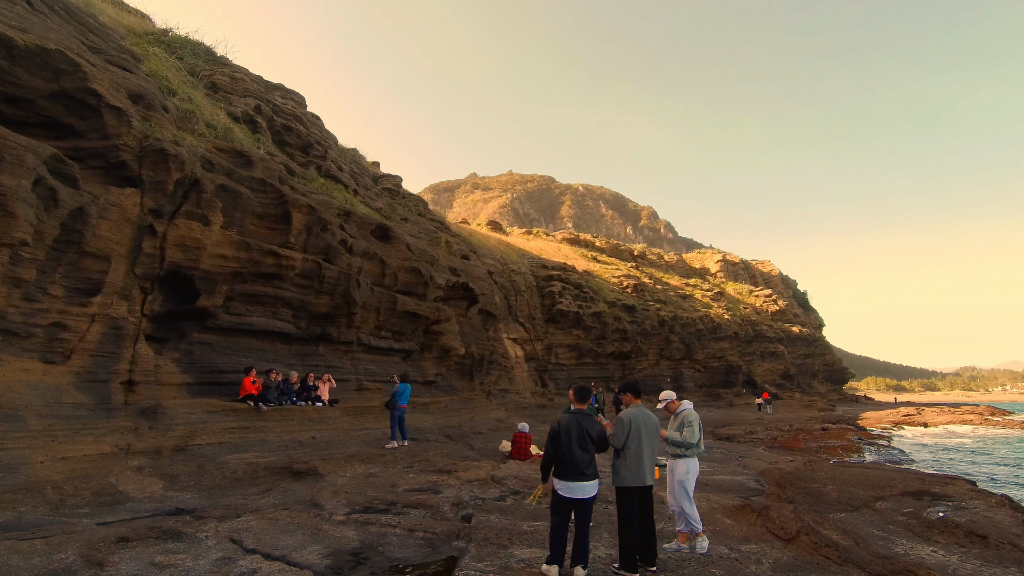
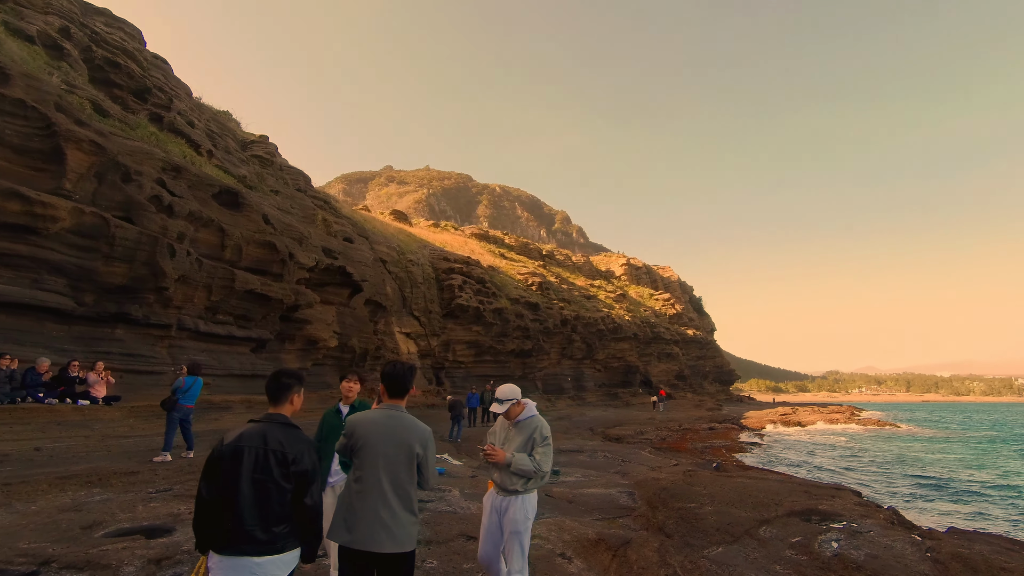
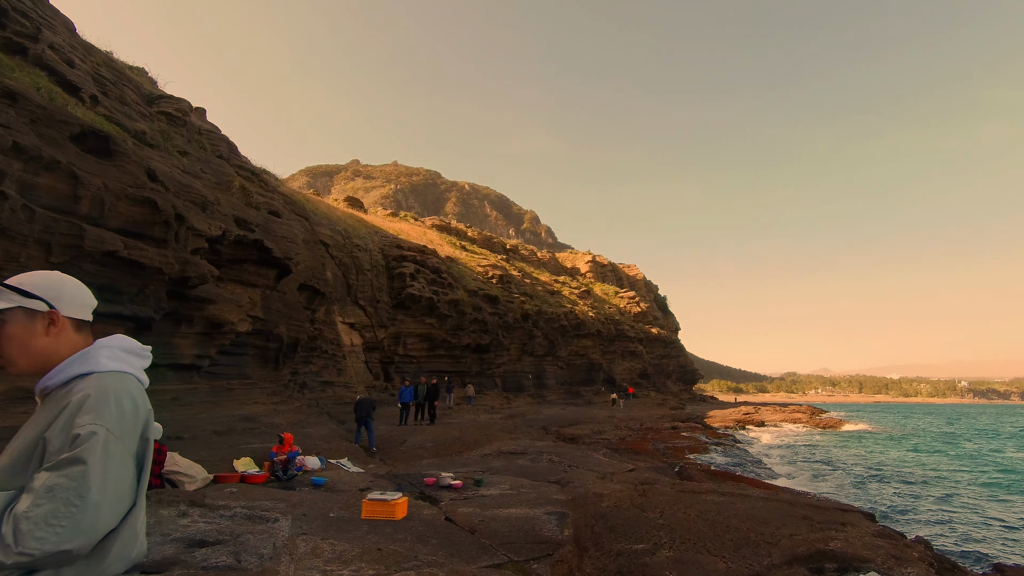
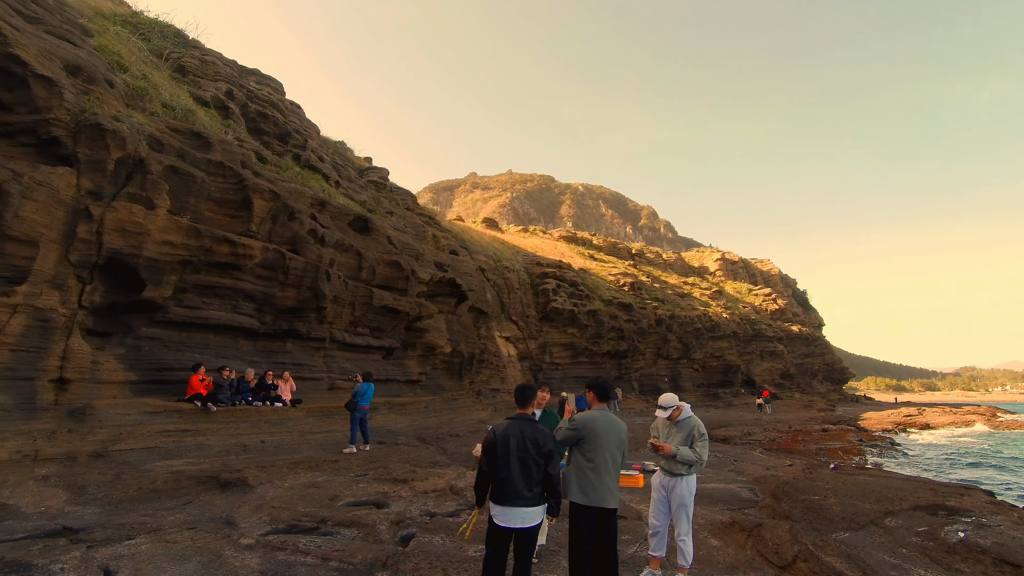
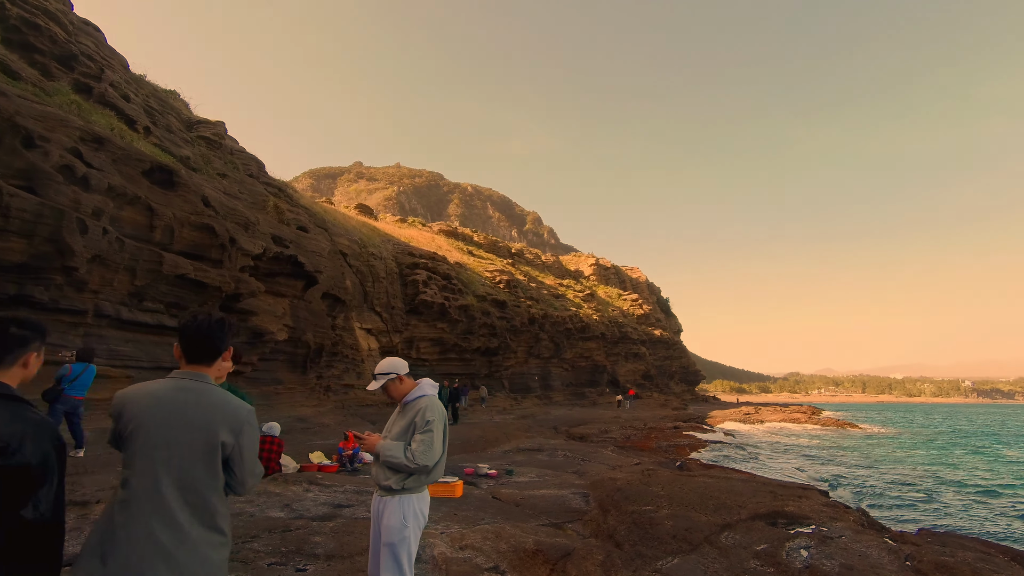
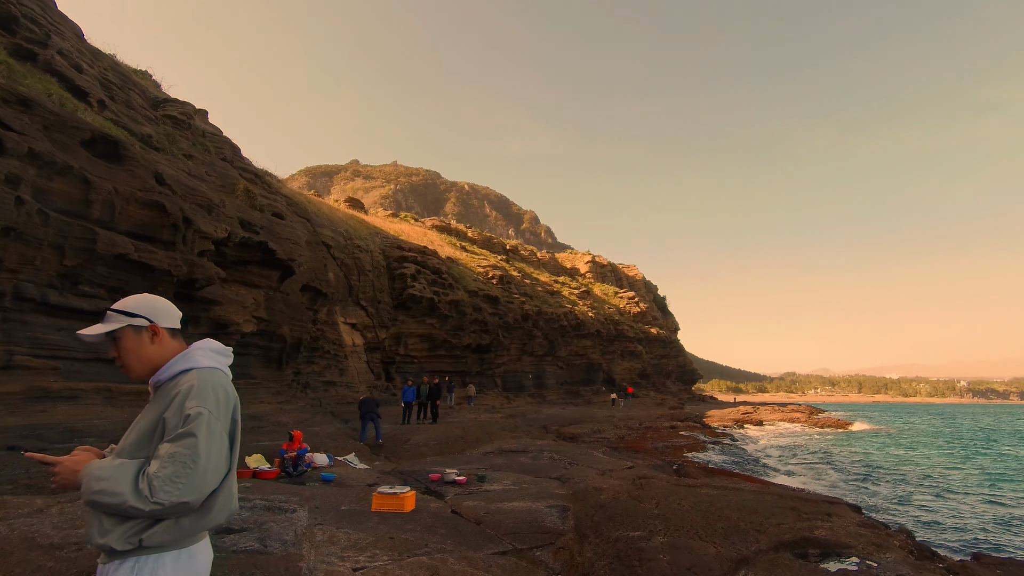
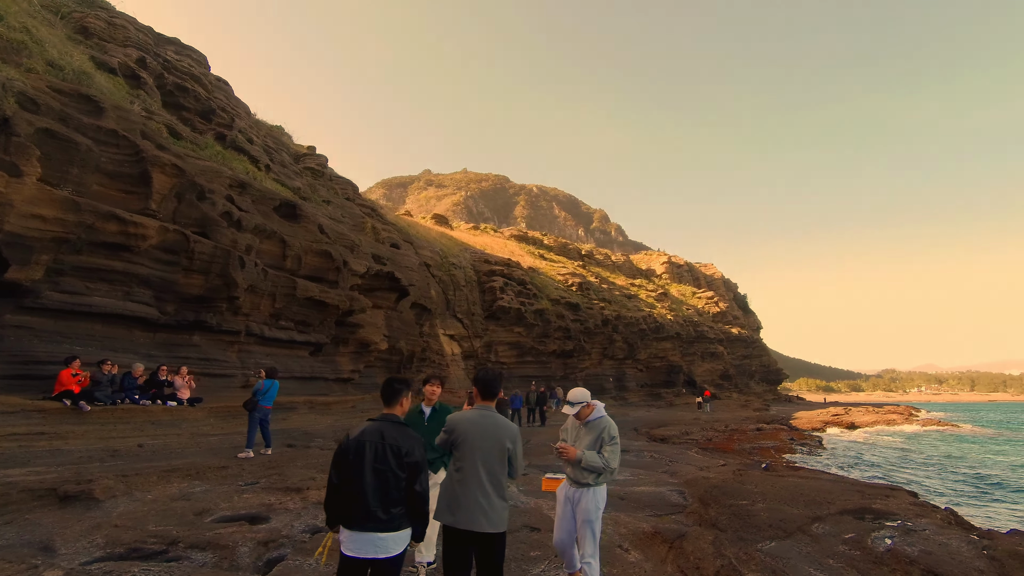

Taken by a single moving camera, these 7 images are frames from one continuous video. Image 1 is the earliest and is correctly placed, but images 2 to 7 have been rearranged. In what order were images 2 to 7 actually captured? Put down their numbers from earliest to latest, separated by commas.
4, 7, 2, 5, 6, 3
